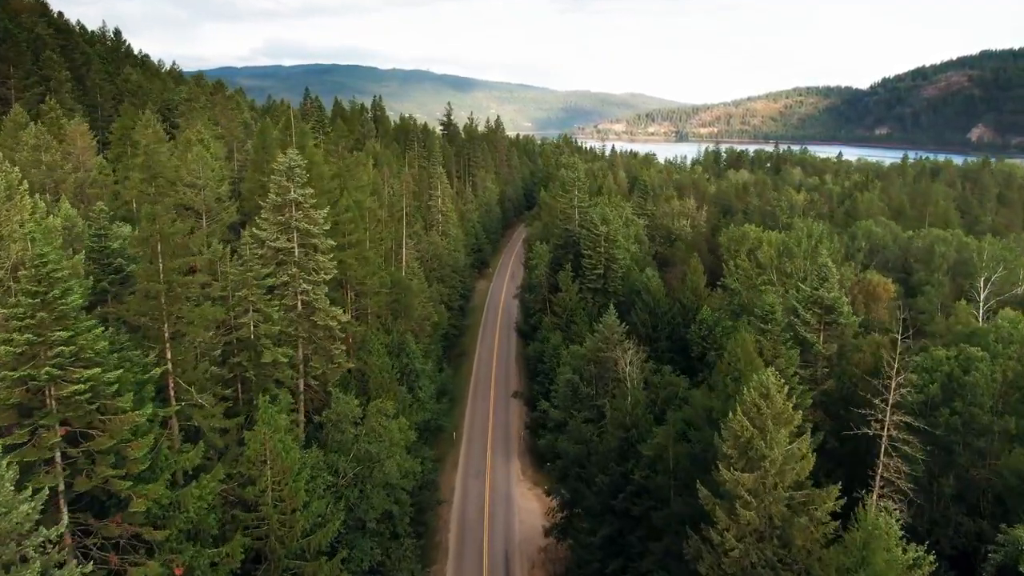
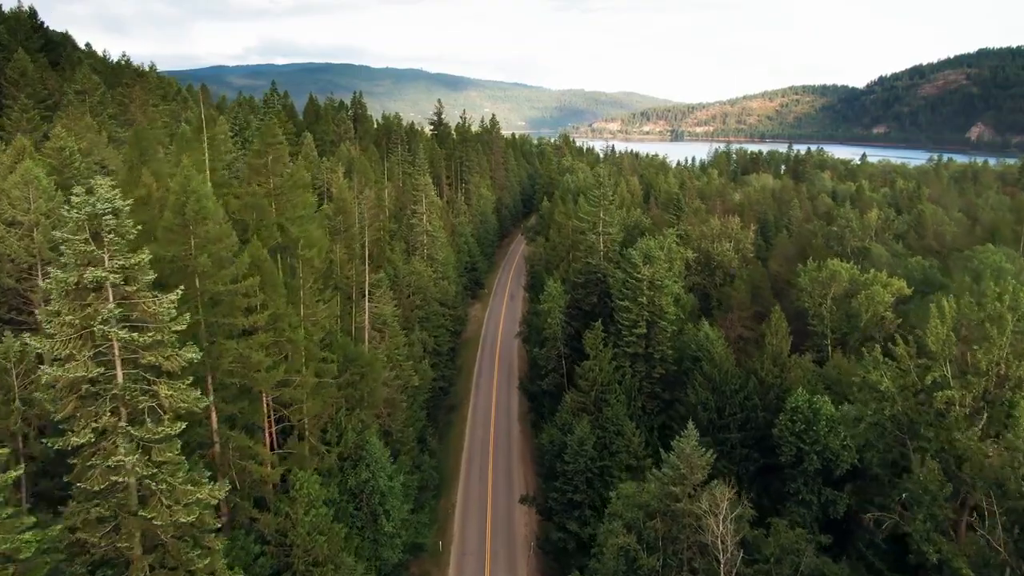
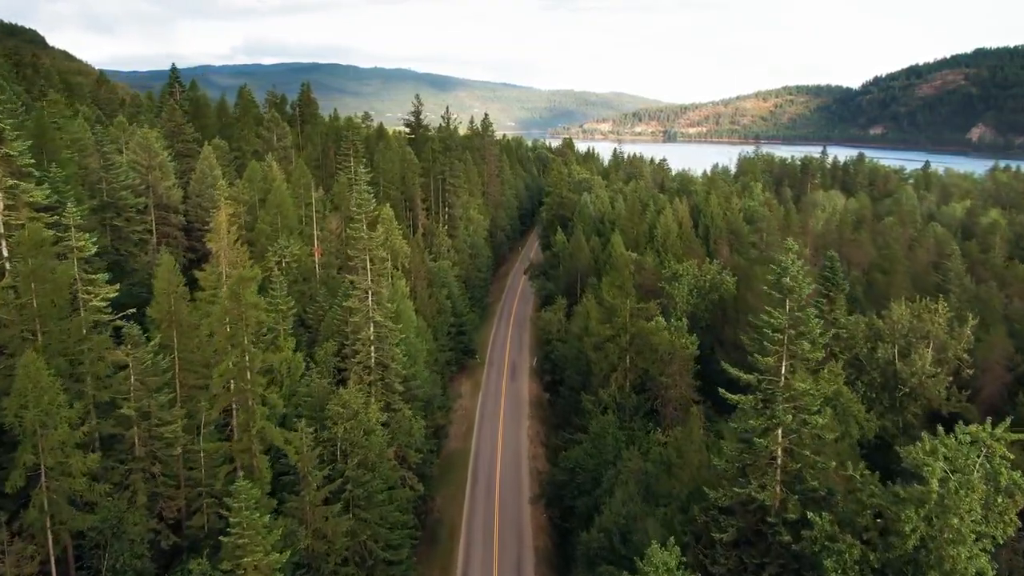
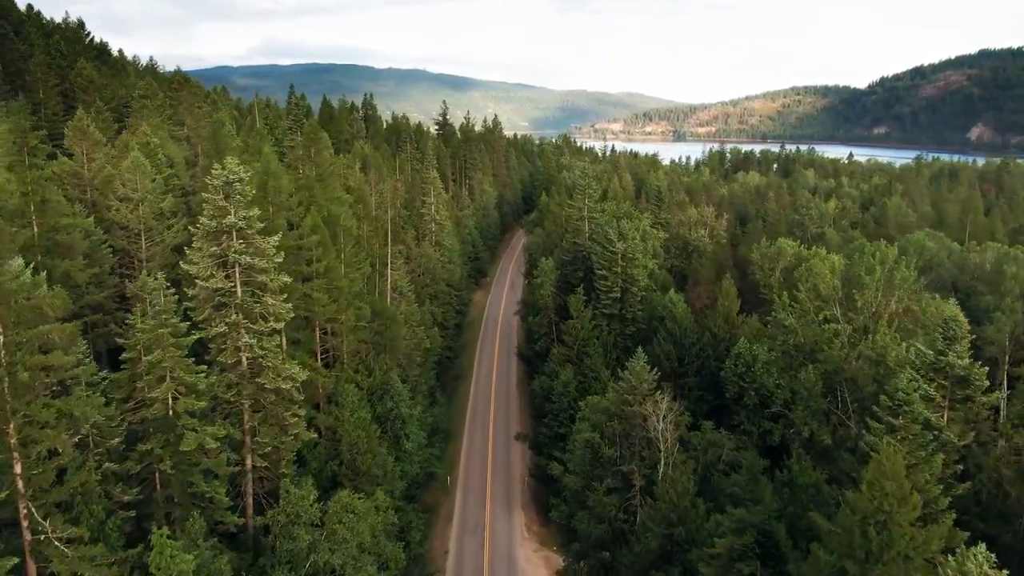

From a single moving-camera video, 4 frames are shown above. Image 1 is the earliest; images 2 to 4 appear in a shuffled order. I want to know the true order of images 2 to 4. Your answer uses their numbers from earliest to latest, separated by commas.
4, 2, 3
